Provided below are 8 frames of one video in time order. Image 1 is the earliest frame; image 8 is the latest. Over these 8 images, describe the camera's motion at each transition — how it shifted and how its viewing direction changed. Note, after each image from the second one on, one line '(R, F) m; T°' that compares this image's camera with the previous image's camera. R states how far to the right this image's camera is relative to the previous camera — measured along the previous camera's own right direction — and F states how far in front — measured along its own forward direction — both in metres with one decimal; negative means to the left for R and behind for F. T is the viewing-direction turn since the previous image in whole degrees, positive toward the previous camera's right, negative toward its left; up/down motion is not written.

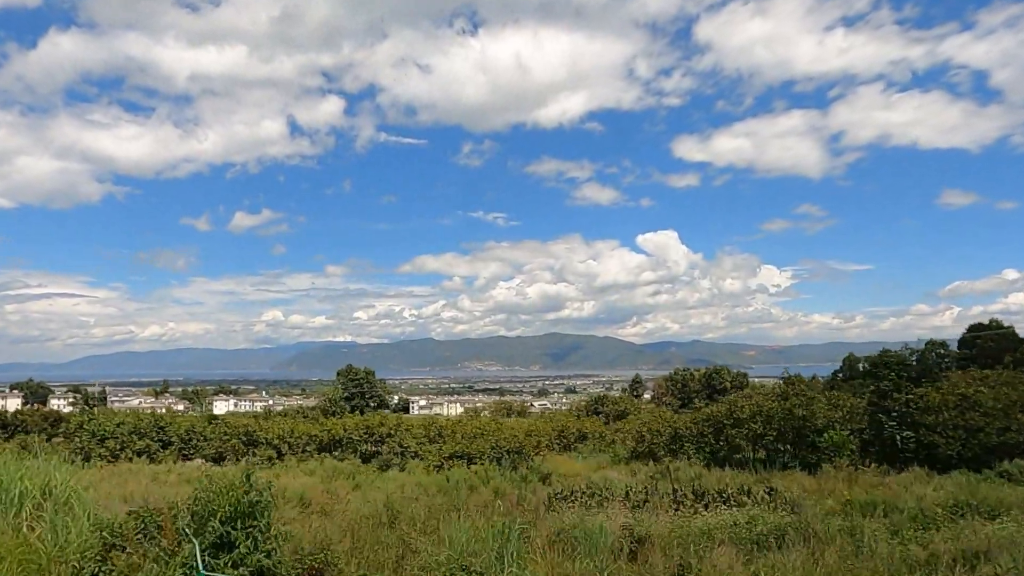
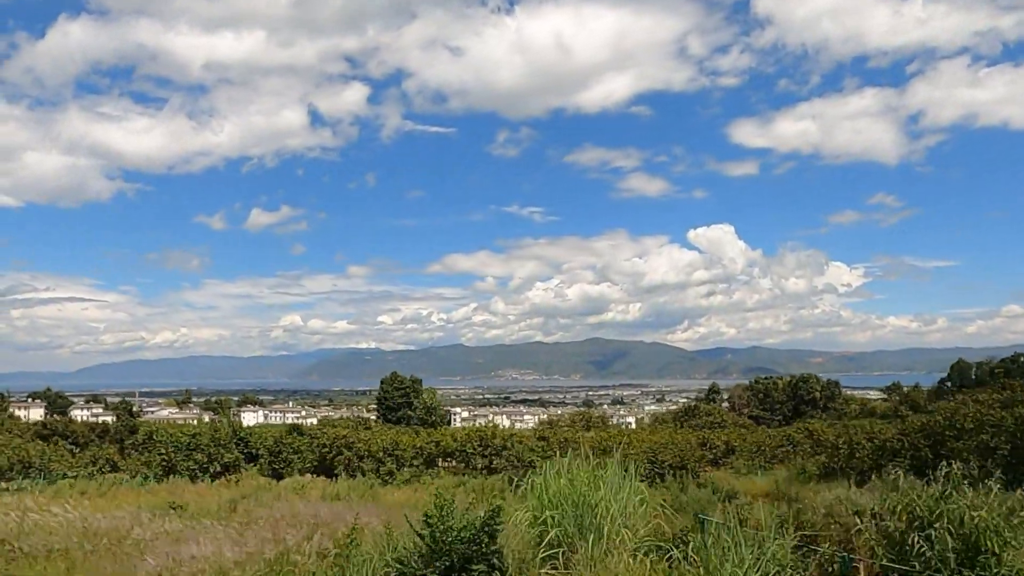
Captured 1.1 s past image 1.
(-2.2, +8.3) m; -1°
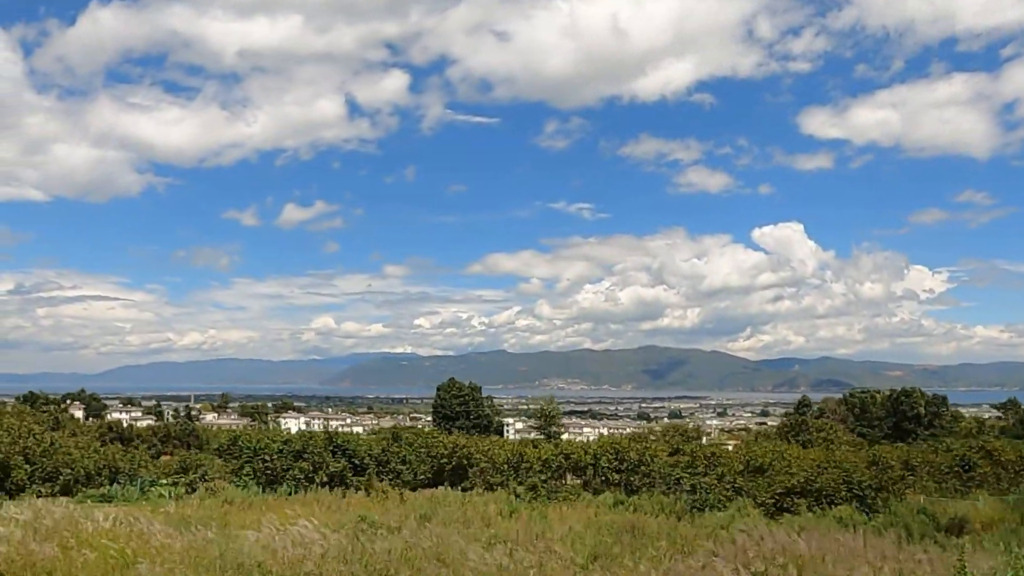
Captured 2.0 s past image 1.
(-1.7, +6.1) m; -2°
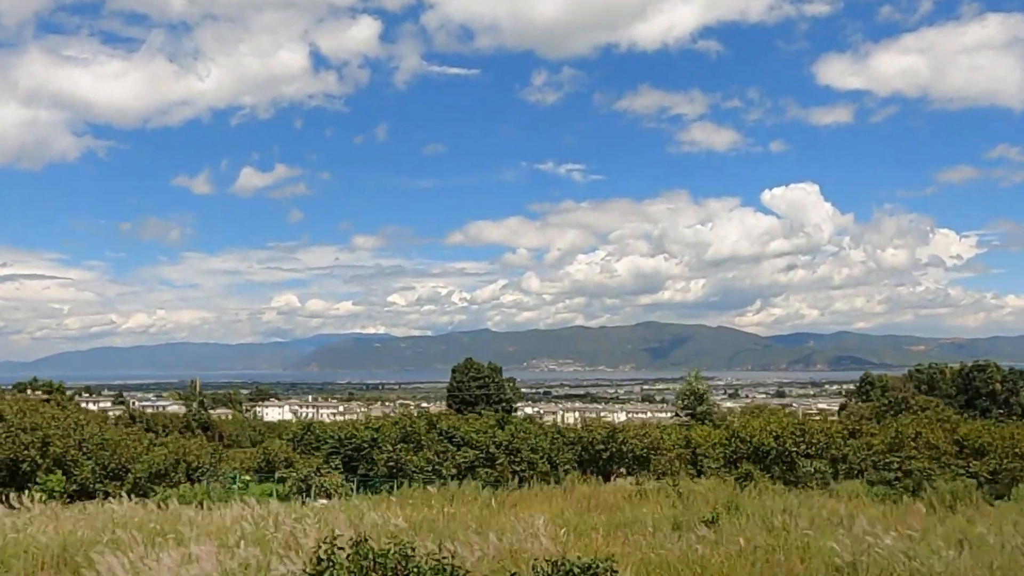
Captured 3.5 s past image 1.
(-1.7, +8.2) m; +2°
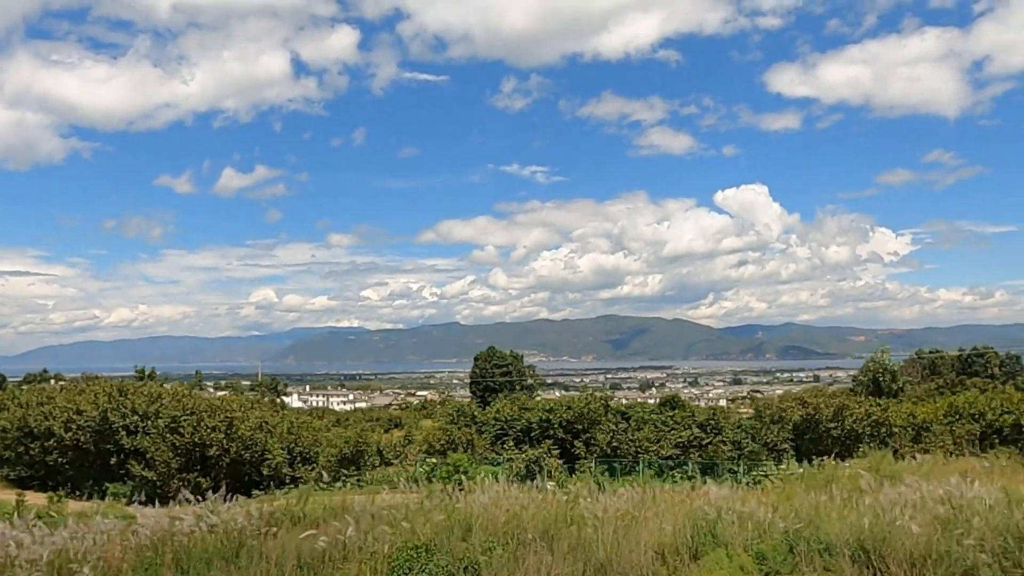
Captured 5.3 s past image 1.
(-1.8, -3.5) m; +4°
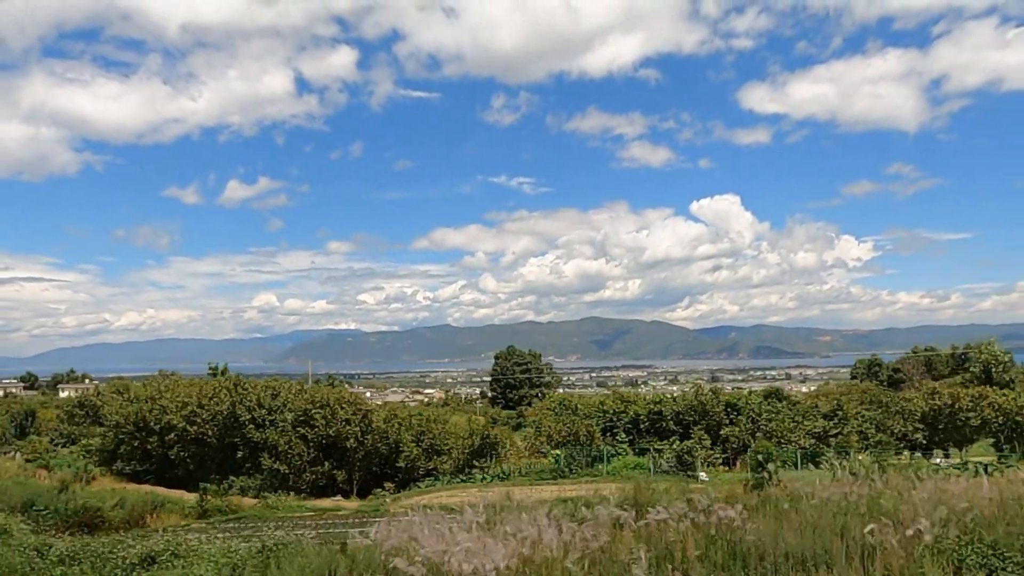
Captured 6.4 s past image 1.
(-1.9, -4.1) m; +2°
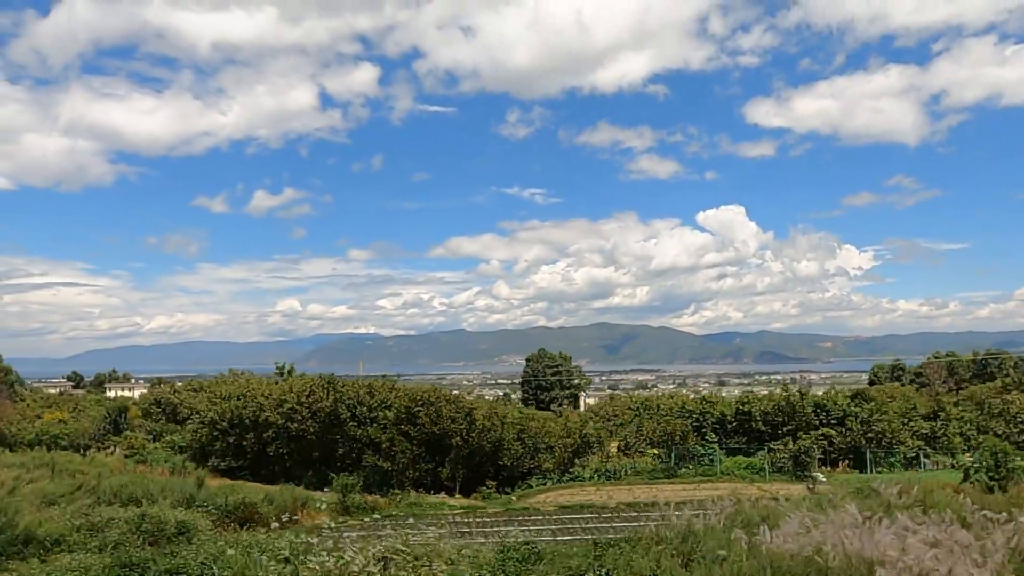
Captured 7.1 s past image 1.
(-1.5, -2.8) m; 0°
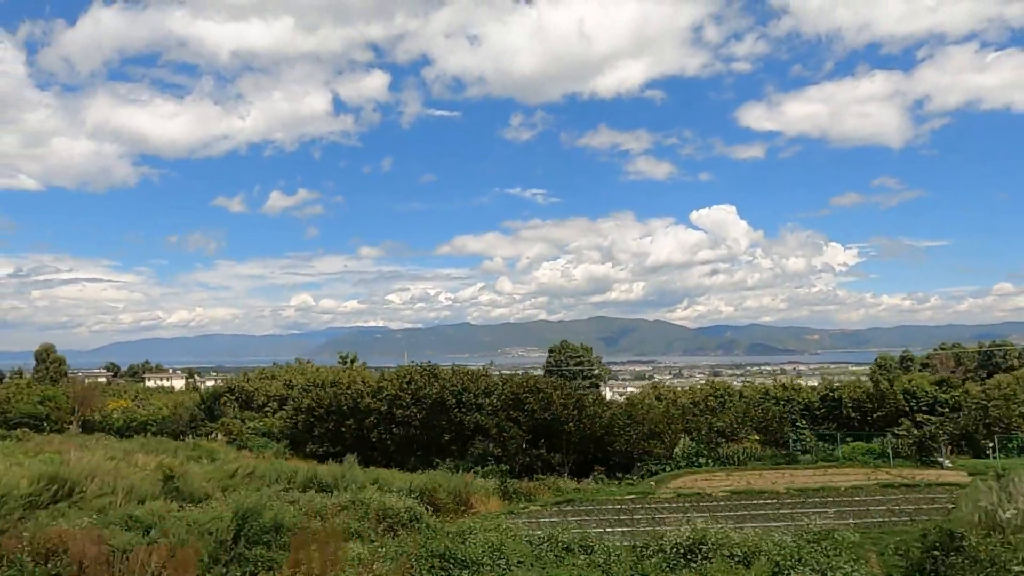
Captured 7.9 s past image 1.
(-2.1, -3.6) m; +1°
